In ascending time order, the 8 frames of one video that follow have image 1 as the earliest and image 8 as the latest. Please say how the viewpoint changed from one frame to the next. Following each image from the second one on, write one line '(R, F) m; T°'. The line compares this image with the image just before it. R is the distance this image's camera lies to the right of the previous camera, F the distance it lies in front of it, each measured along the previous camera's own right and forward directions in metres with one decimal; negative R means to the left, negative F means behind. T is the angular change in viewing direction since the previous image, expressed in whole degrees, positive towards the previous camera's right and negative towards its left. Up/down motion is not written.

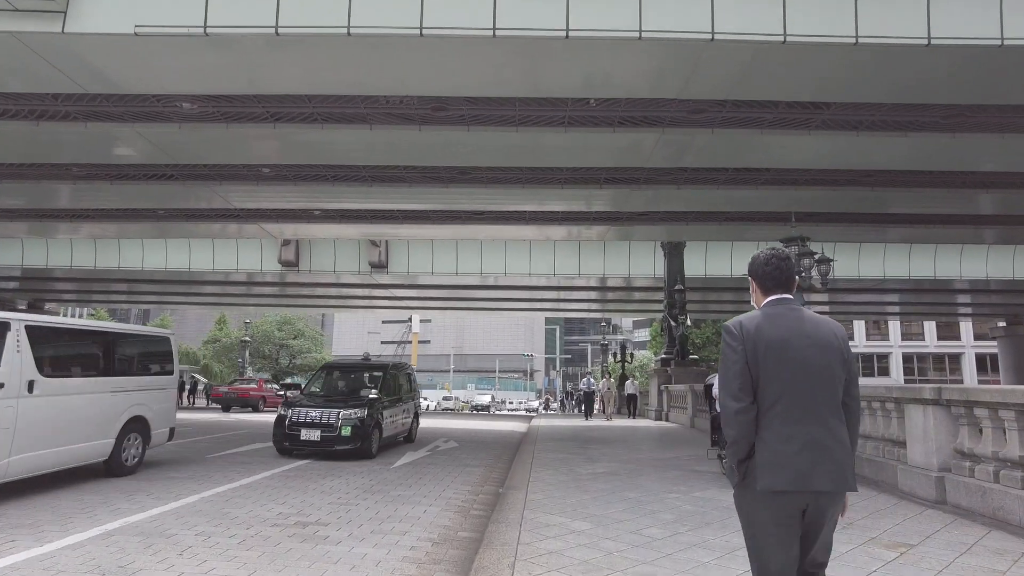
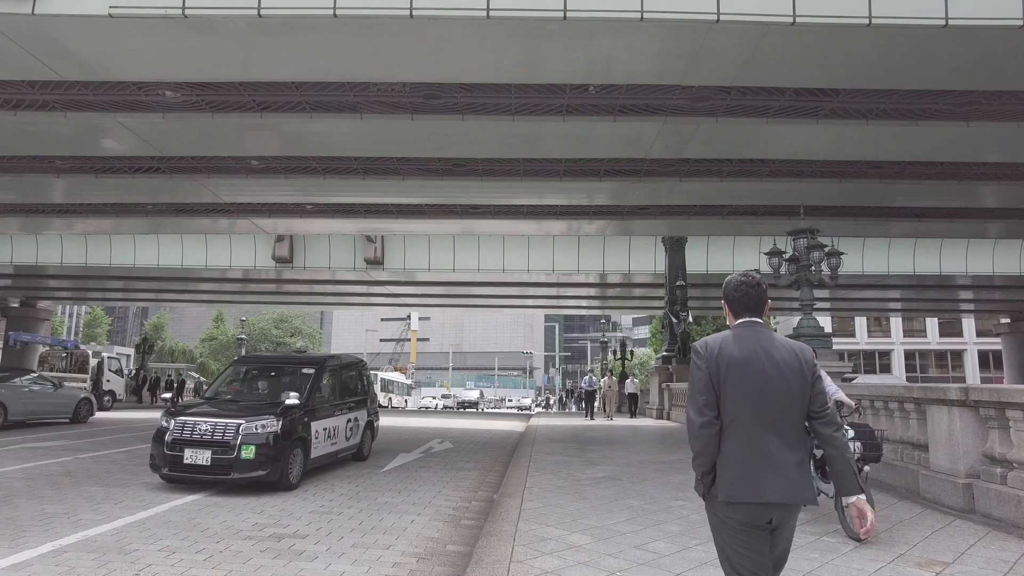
(0.0, +0.4) m; 0°
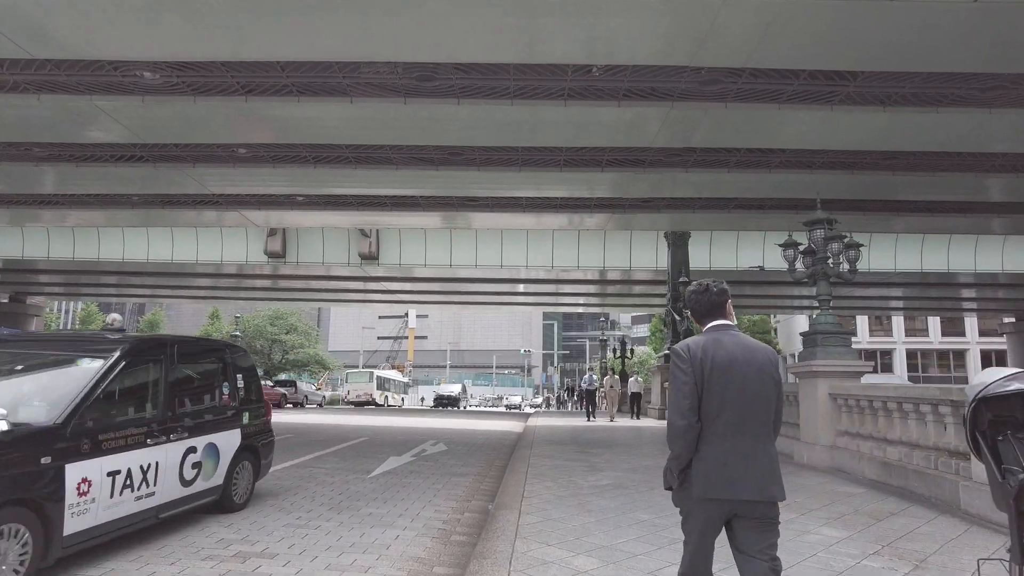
(0.0, +0.6) m; 0°
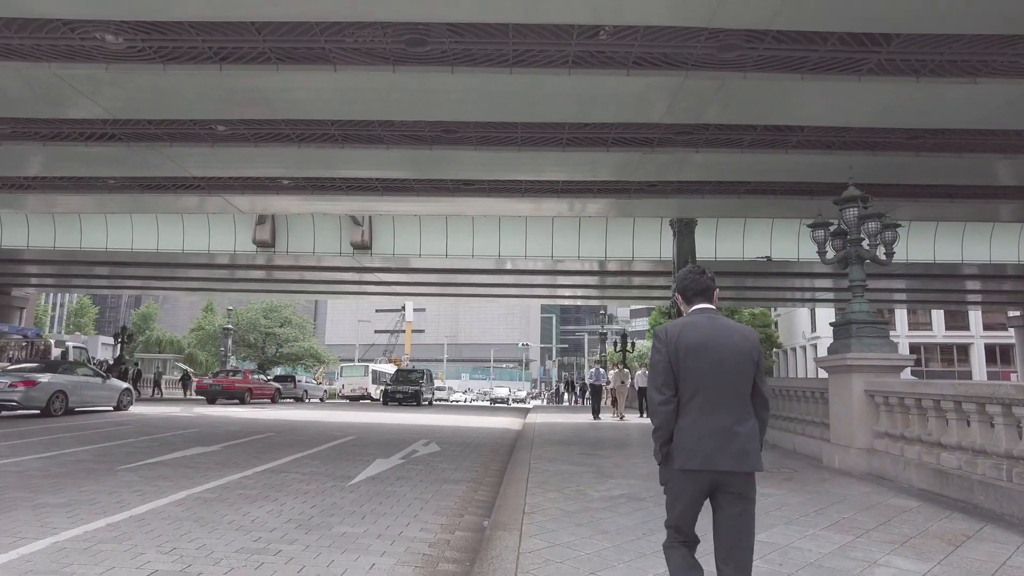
(0.0, +0.9) m; 0°
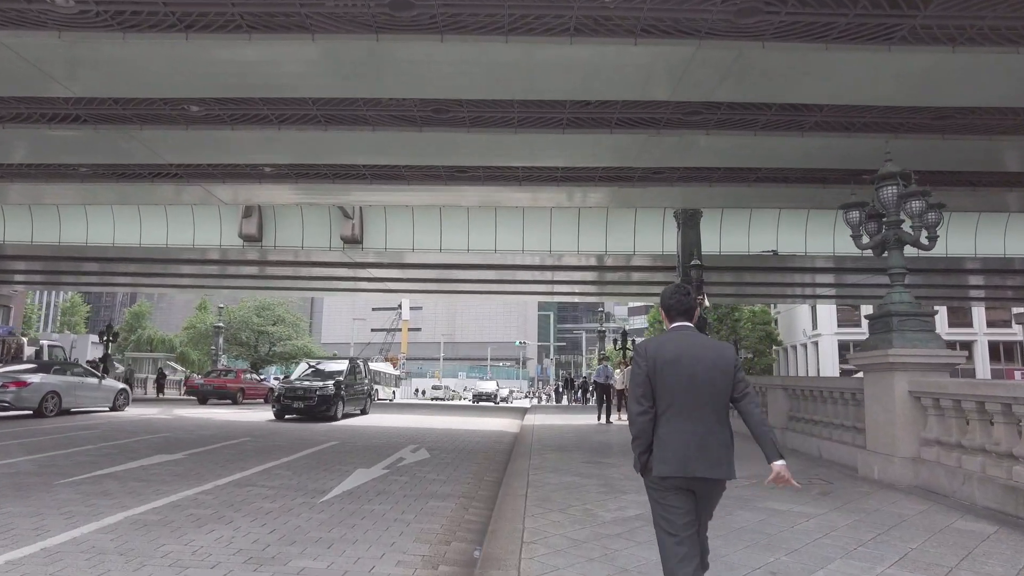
(0.0, +0.9) m; 0°
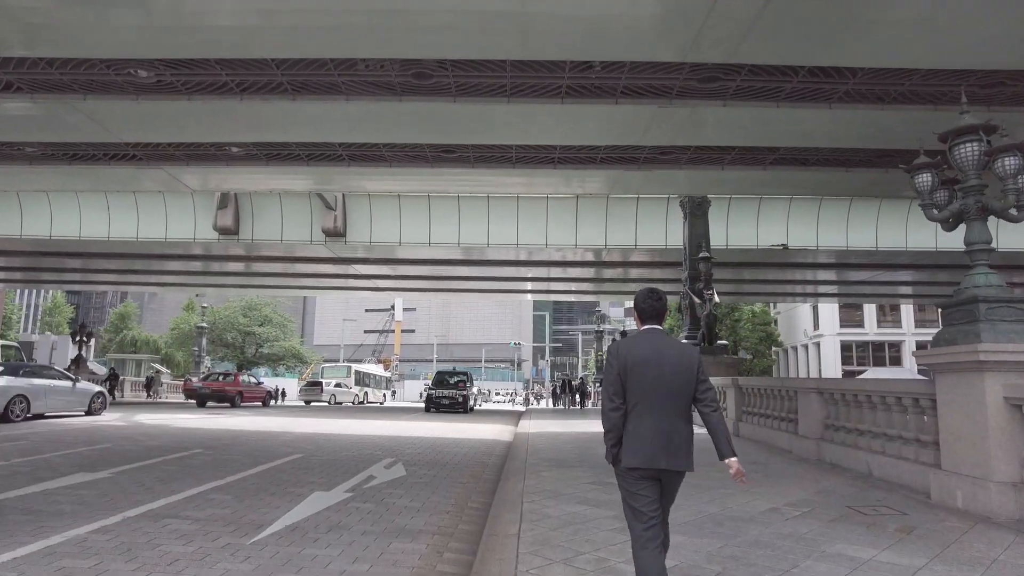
(0.0, +1.3) m; 0°
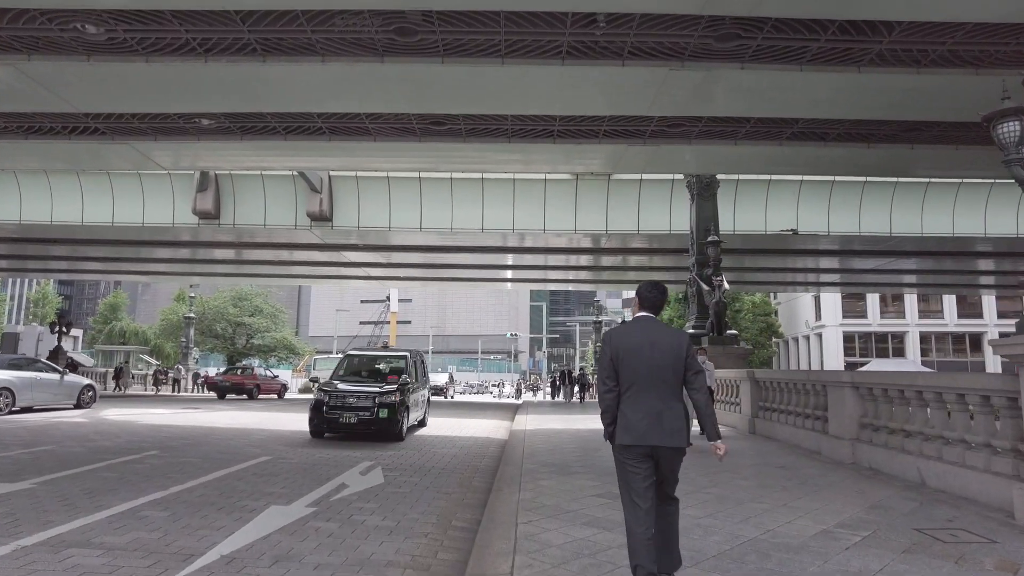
(0.0, +1.0) m; 0°
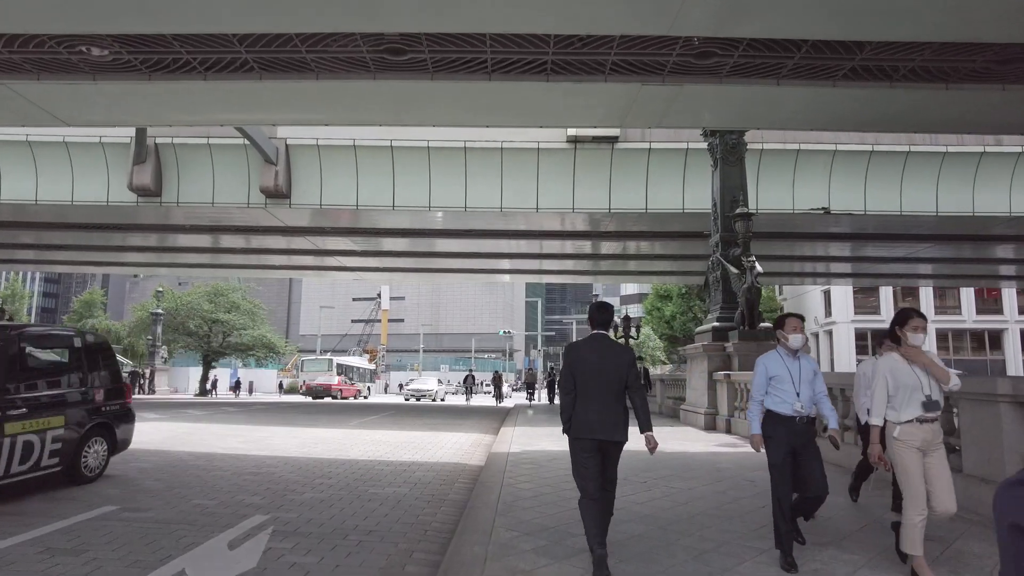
(+0.2, +2.7) m; 0°
